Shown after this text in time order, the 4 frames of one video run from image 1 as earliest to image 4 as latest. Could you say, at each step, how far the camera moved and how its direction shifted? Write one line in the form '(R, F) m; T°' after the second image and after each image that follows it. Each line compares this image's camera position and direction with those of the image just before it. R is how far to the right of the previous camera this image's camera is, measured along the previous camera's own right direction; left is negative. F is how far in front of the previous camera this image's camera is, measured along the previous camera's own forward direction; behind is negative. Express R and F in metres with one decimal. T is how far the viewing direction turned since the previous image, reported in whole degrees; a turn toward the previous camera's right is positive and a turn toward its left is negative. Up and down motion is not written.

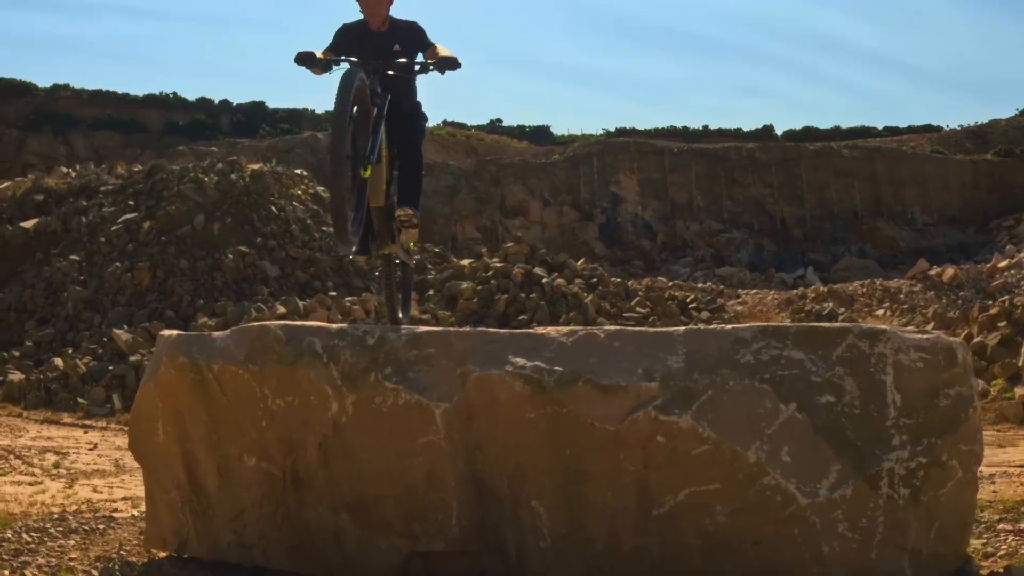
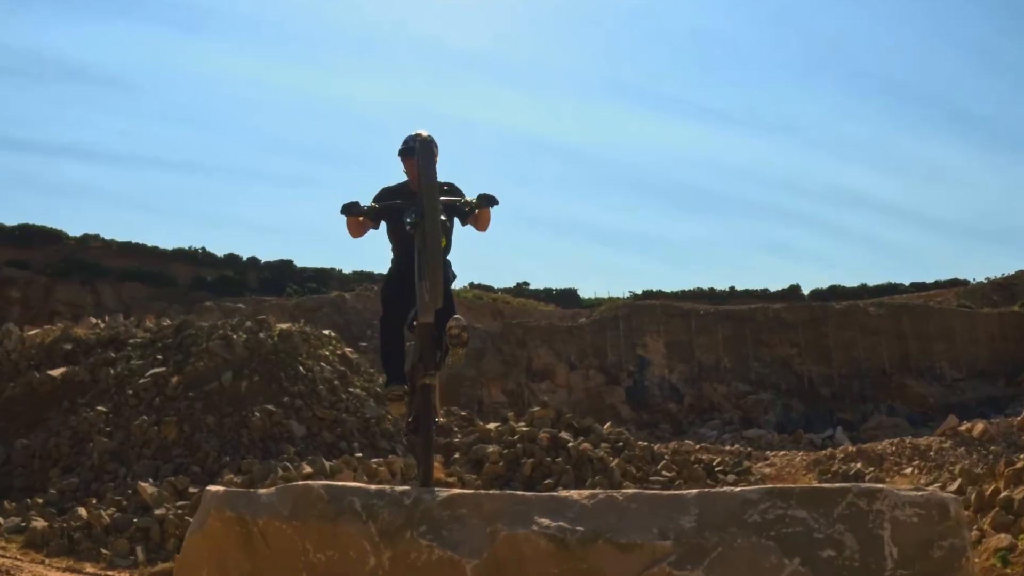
(+0.1, 0.0) m; -2°
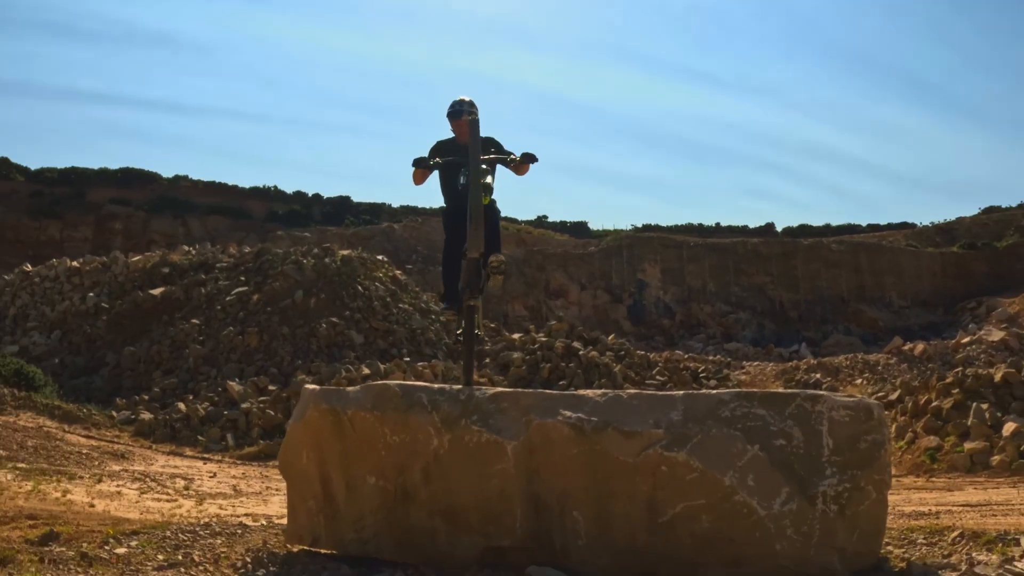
(-0.1, -0.7) m; 0°
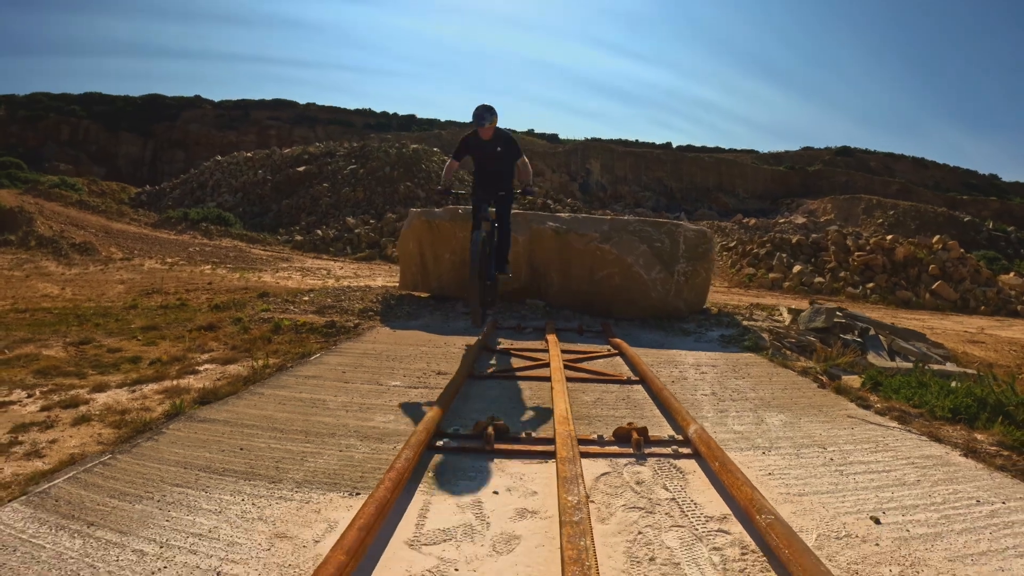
(-0.6, -3.2) m; +5°
